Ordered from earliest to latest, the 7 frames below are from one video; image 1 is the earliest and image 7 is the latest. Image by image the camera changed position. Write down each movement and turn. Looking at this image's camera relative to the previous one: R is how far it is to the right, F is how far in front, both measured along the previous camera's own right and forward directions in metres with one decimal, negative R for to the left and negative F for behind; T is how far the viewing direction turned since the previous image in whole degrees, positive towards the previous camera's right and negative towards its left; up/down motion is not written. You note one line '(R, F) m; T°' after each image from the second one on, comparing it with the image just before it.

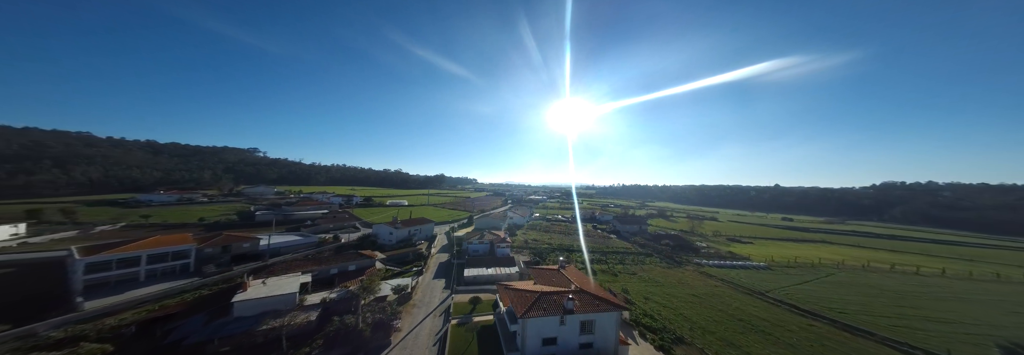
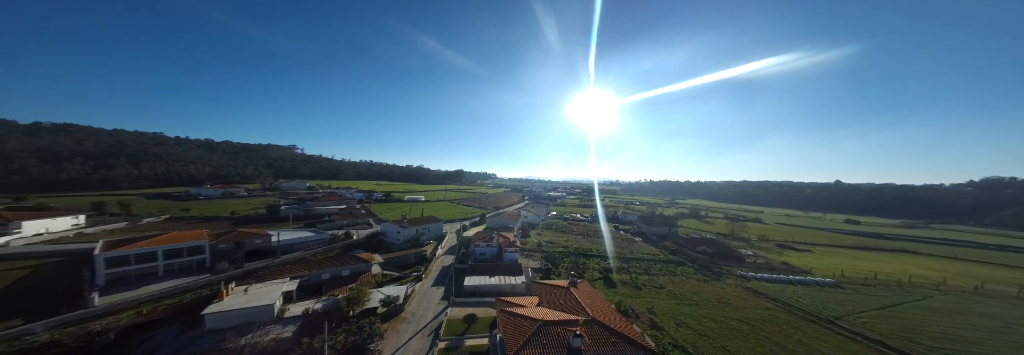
(+1.0, +1.9) m; -5°
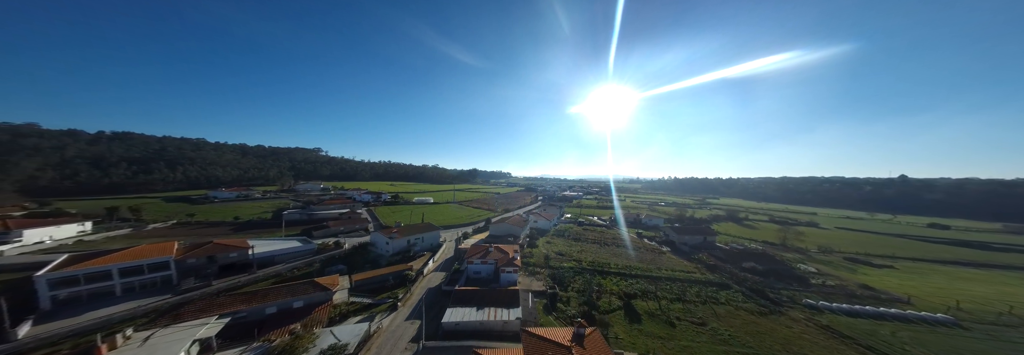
(+1.4, +3.3) m; -4°
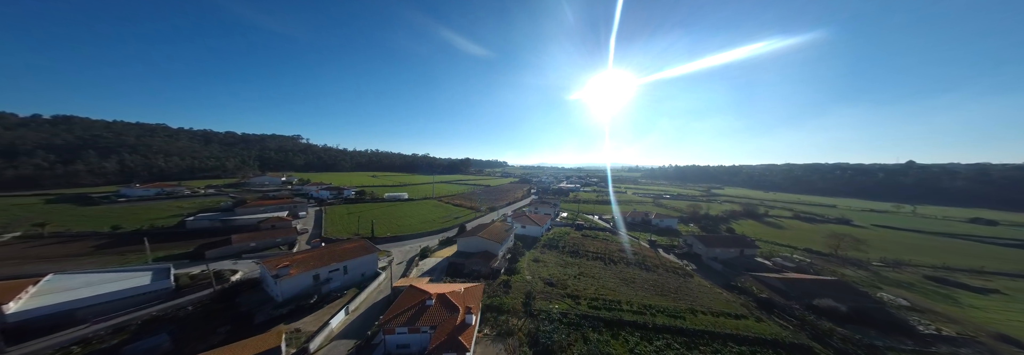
(+2.1, +7.5) m; +1°
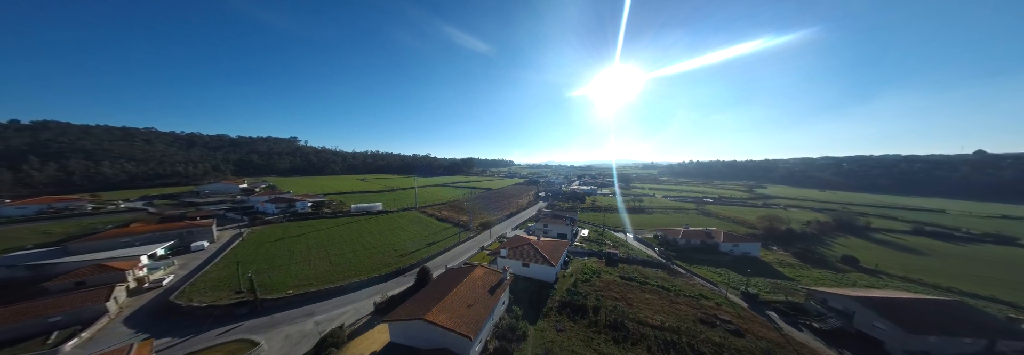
(+1.0, +10.7) m; -2°
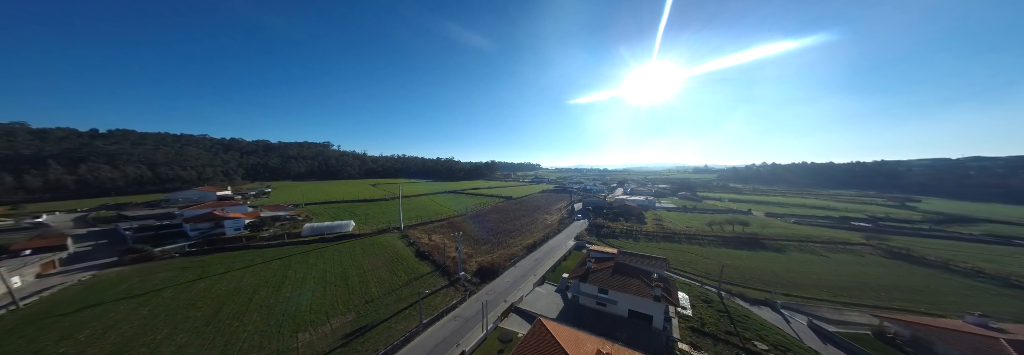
(+0.4, +13.5) m; -7°
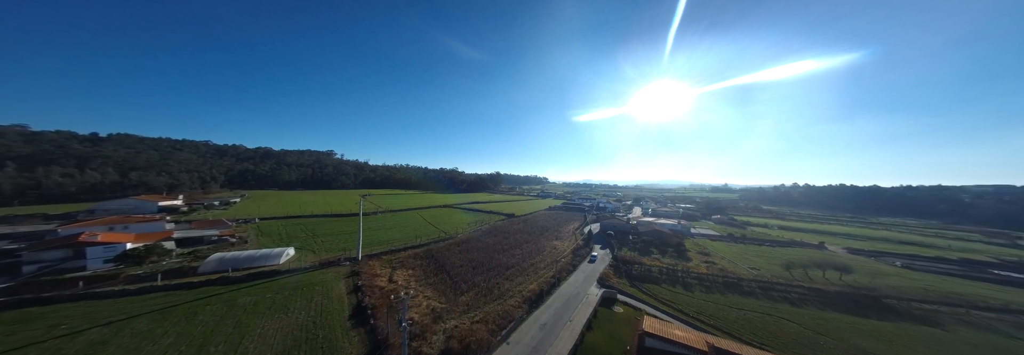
(+0.6, +7.5) m; -2°
